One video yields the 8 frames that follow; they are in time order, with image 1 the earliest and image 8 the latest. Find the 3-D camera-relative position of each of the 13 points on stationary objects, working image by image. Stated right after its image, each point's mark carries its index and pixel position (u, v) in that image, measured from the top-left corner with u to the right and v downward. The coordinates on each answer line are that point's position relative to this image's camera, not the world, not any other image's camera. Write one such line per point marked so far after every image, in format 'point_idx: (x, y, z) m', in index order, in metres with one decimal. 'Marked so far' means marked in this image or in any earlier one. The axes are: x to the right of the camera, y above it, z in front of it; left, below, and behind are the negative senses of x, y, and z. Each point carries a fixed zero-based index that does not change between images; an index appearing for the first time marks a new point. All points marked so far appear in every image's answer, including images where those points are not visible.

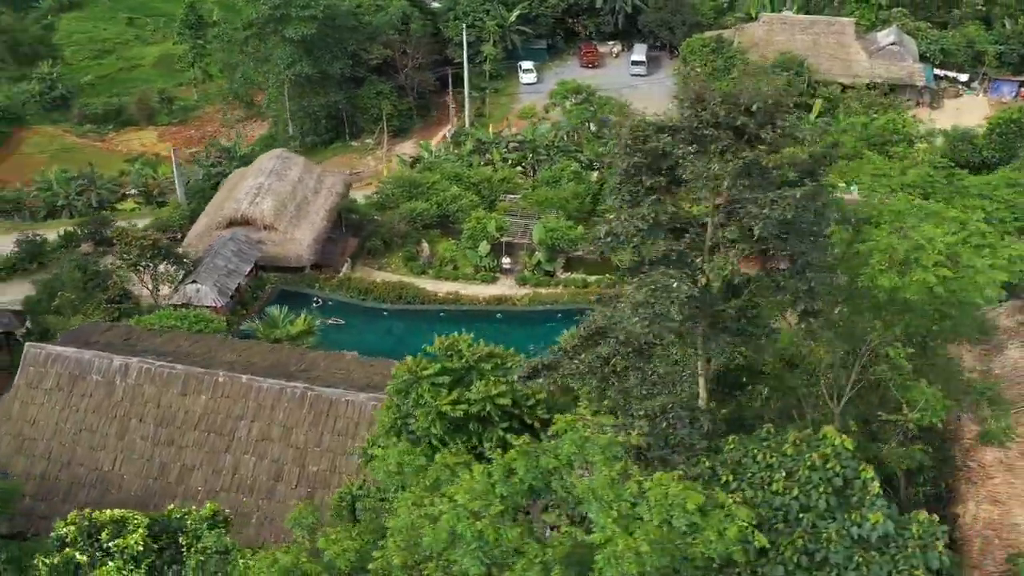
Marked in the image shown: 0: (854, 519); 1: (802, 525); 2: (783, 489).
0: (+2.4, -1.6, +8.2) m
1: (+2.0, -1.7, +8.1) m
2: (+1.9, -1.4, +8.2) m
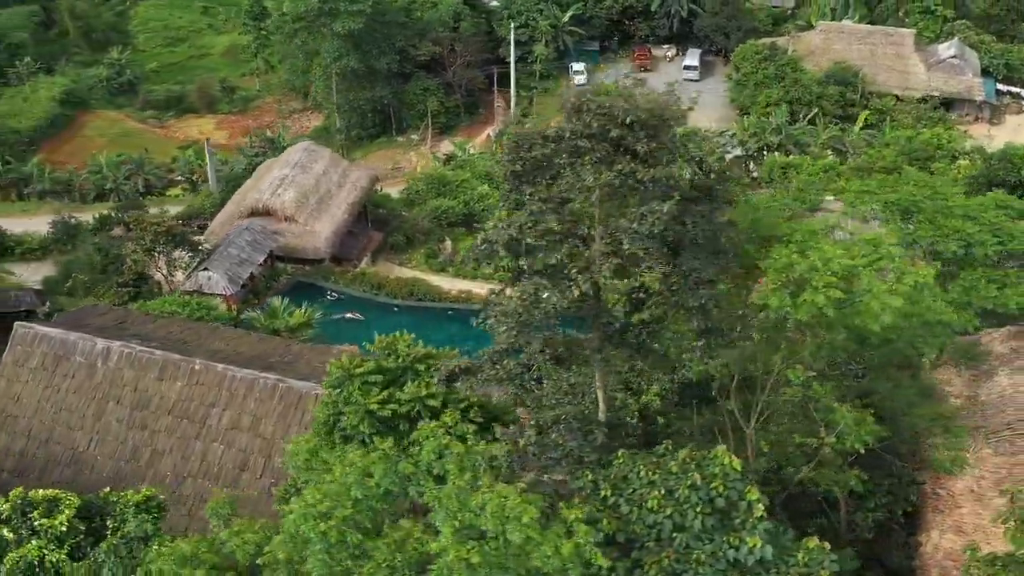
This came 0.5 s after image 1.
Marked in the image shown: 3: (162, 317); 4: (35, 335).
0: (+1.5, -1.8, +8.0) m
1: (+1.1, -1.8, +7.9) m
2: (+1.0, -1.5, +8.1) m
3: (-5.7, -0.5, +19.0) m
4: (-6.8, -0.7, +16.4) m
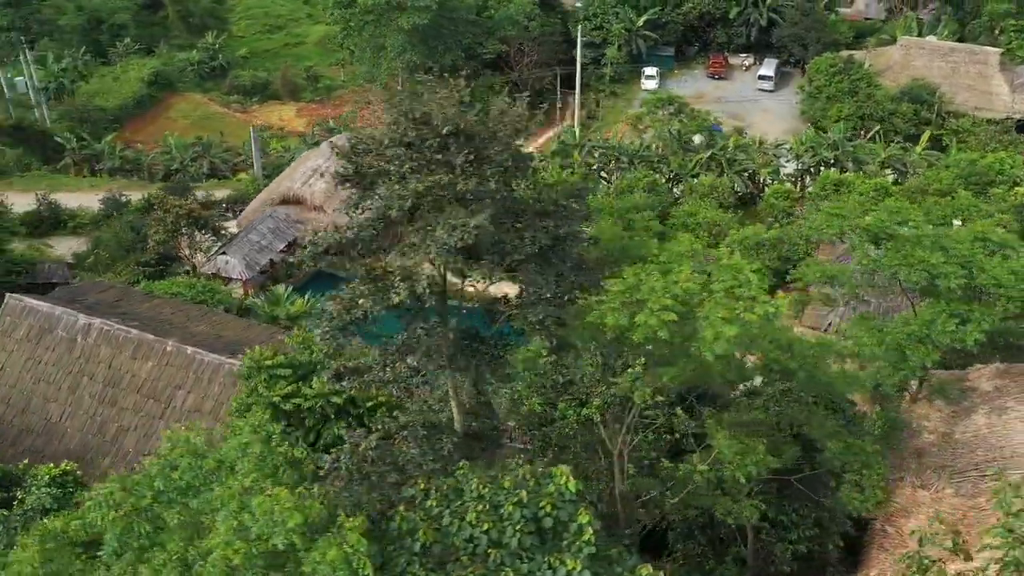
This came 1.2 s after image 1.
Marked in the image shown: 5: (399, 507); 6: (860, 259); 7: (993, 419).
0: (+0.2, -1.9, +7.9) m
1: (-0.2, -1.9, +7.9) m
2: (-0.2, -1.6, +8.0) m
3: (-5.9, -0.2, +19.5) m
4: (-7.2, -0.3, +17.0) m
5: (-0.8, -1.6, +8.3) m
6: (+4.3, +0.4, +14.4) m
7: (+6.4, -1.7, +15.2) m
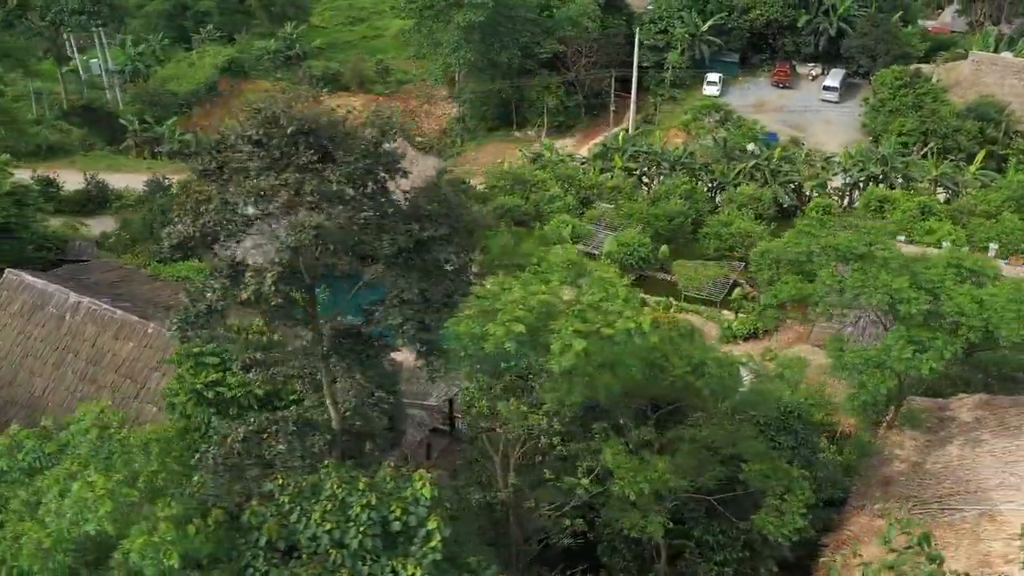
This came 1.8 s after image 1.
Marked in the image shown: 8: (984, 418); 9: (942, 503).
0: (-0.9, -1.9, +7.9) m
1: (-1.3, -1.9, +7.9) m
2: (-1.3, -1.6, +8.0) m
3: (-6.0, +0.1, +19.9) m
4: (-7.5, +0.1, +17.6) m
5: (-1.9, -1.5, +8.3) m
6: (+3.8, +0.1, +14.0) m
7: (+5.8, -2.1, +14.7) m
8: (+6.2, -1.7, +15.1) m
9: (+5.2, -2.6, +13.8) m
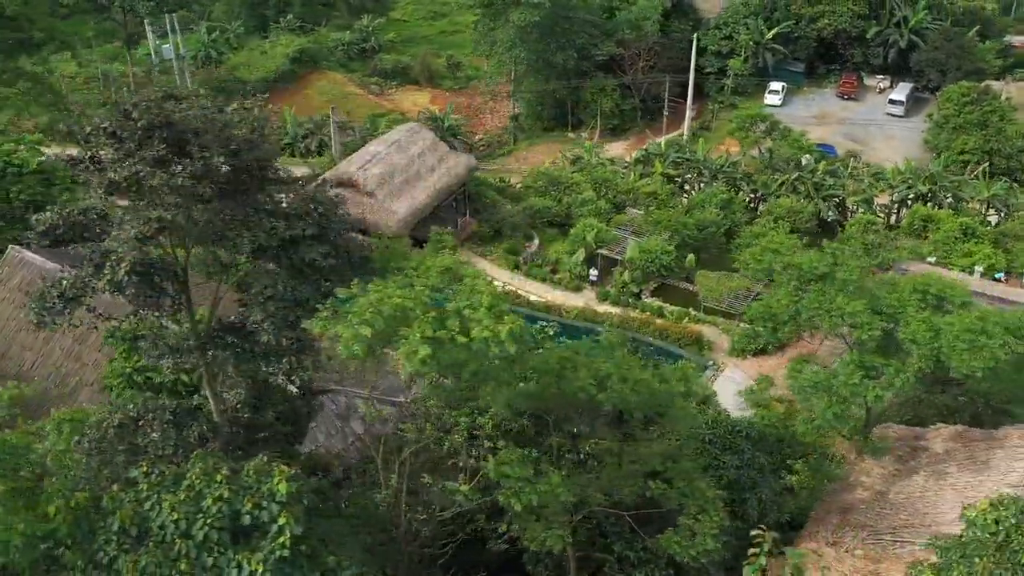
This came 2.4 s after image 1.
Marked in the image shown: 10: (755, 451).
0: (-2.0, -1.9, +8.0) m
1: (-2.4, -1.8, +8.0) m
2: (-2.4, -1.6, +8.1) m
3: (-6.1, +0.4, +20.4) m
4: (-7.8, +0.4, +18.1) m
5: (-2.9, -1.5, +8.5) m
6: (+3.2, -0.1, +13.7) m
7: (+5.2, -2.4, +14.2) m
8: (+5.6, -2.1, +14.6) m
9: (+4.5, -2.9, +13.4) m
10: (+2.9, -1.9, +13.5) m
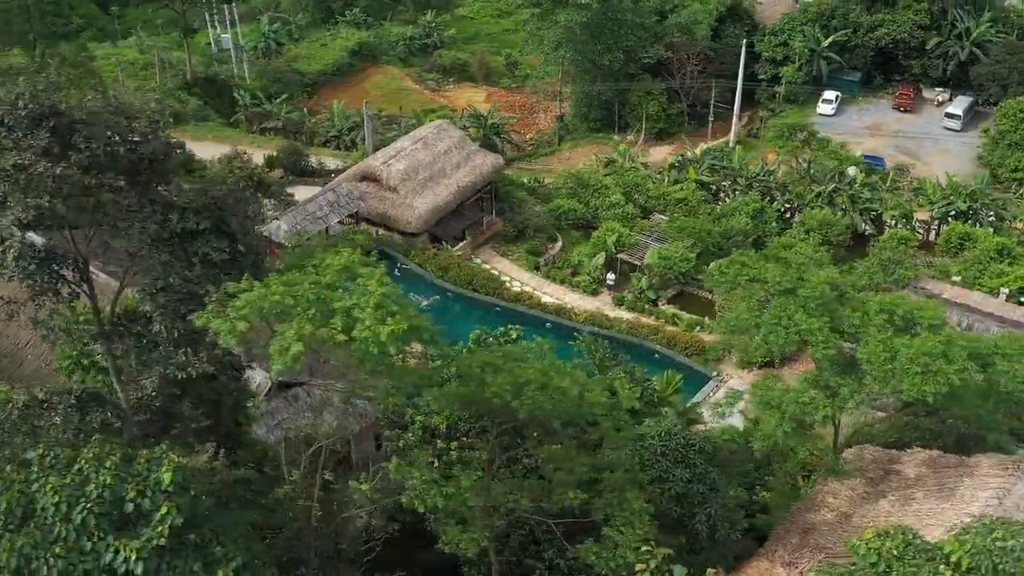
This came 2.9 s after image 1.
0: (-2.9, -1.8, +8.1) m
1: (-3.3, -1.7, +8.1) m
2: (-3.3, -1.5, +8.3) m
3: (-6.0, +0.6, +20.7) m
4: (-7.9, +0.8, +18.6) m
5: (-3.8, -1.3, +8.7) m
6: (+2.7, -0.3, +13.5) m
7: (+4.6, -2.7, +13.9) m
8: (+5.1, -2.3, +14.2) m
9: (+3.9, -3.1, +13.1) m
10: (+2.3, -2.0, +13.3) m
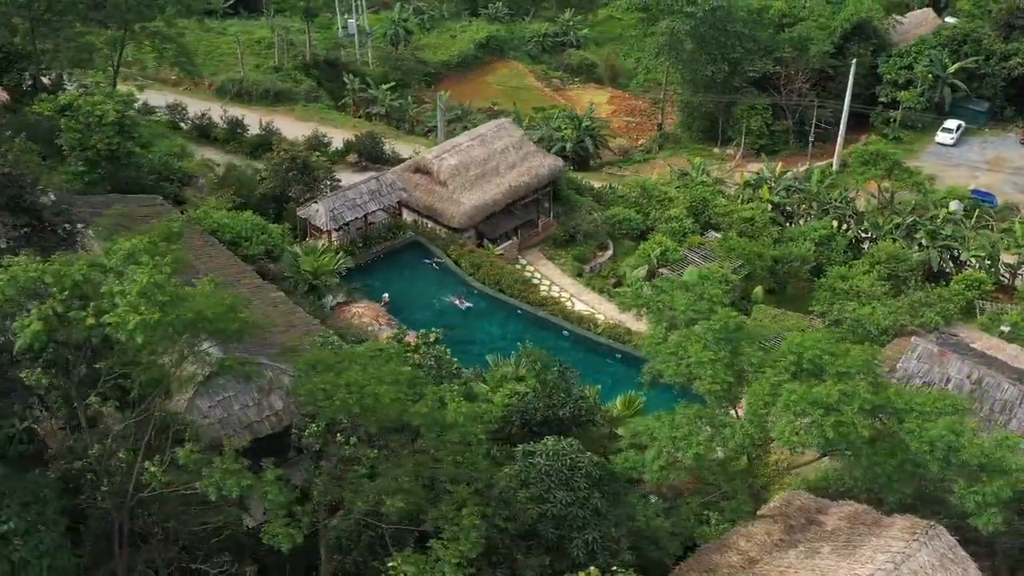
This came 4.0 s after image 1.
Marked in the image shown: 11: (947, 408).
0: (-4.8, -1.5, +8.5) m
1: (-5.2, -1.4, +8.7) m
2: (-5.2, -1.2, +8.8) m
3: (-5.9, +1.2, +21.5) m
4: (-8.0, +1.5, +19.6) m
5: (-5.6, -1.0, +9.2) m
6: (+1.6, -0.6, +13.1) m
7: (+3.3, -3.1, +13.2) m
8: (+3.9, -2.8, +13.5) m
9: (+2.4, -3.5, +12.6) m
10: (+1.0, -2.3, +13.0) m
11: (+4.8, -1.3, +12.5) m
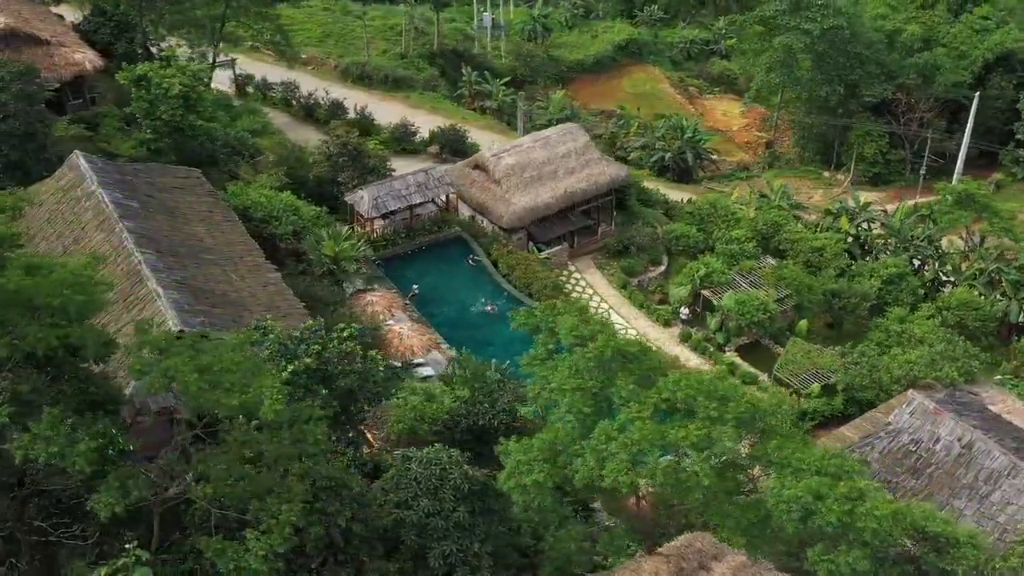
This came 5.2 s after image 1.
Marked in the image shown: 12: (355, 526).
0: (-6.8, -1.0, +9.4) m
1: (-7.1, -0.9, +9.6) m
2: (-7.0, -0.6, +9.7) m
3: (-5.6, +1.7, +22.3) m
4: (-7.9, +2.2, +20.8) m
5: (-7.4, -0.4, +10.2) m
6: (+0.4, -0.8, +12.9) m
7: (+1.8, -3.5, +12.8) m
8: (+2.4, -3.3, +13.0) m
9: (+0.7, -3.8, +12.3) m
10: (-0.5, -2.4, +12.9) m
11: (+3.3, -1.9, +11.9) m
12: (-1.6, -2.5, +12.1) m
